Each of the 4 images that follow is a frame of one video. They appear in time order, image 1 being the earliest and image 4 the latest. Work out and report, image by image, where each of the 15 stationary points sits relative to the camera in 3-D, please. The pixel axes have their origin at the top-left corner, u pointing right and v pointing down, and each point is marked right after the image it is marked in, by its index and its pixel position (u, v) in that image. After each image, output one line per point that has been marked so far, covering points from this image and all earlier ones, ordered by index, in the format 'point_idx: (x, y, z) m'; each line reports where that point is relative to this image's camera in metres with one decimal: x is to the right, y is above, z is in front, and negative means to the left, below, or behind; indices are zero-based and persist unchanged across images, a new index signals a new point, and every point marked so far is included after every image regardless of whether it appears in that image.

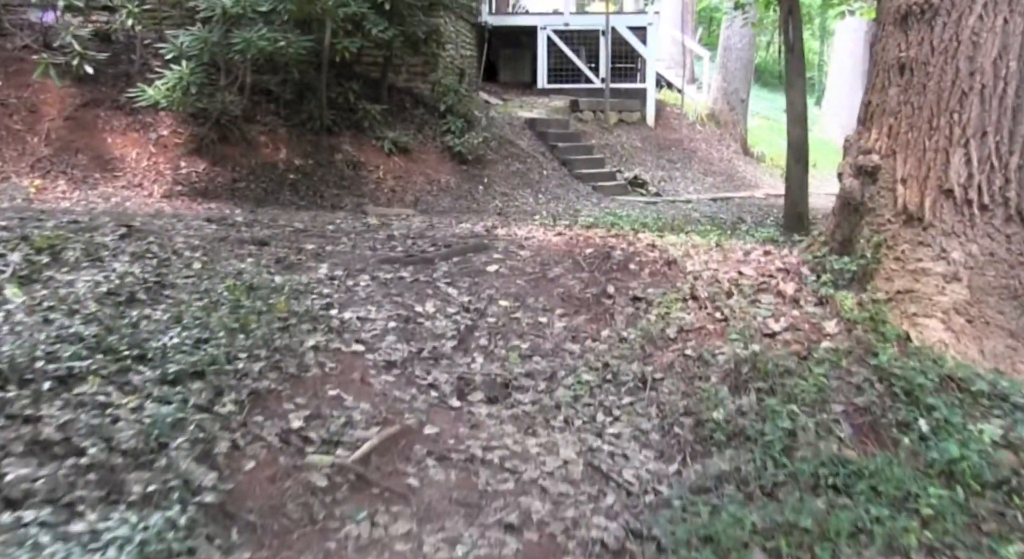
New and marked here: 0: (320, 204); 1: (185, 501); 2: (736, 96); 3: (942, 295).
0: (-2.1, +0.8, +8.0) m
1: (-0.9, -0.6, +1.9) m
2: (+4.6, +3.7, +14.7) m
3: (+1.7, -0.1, +2.8) m
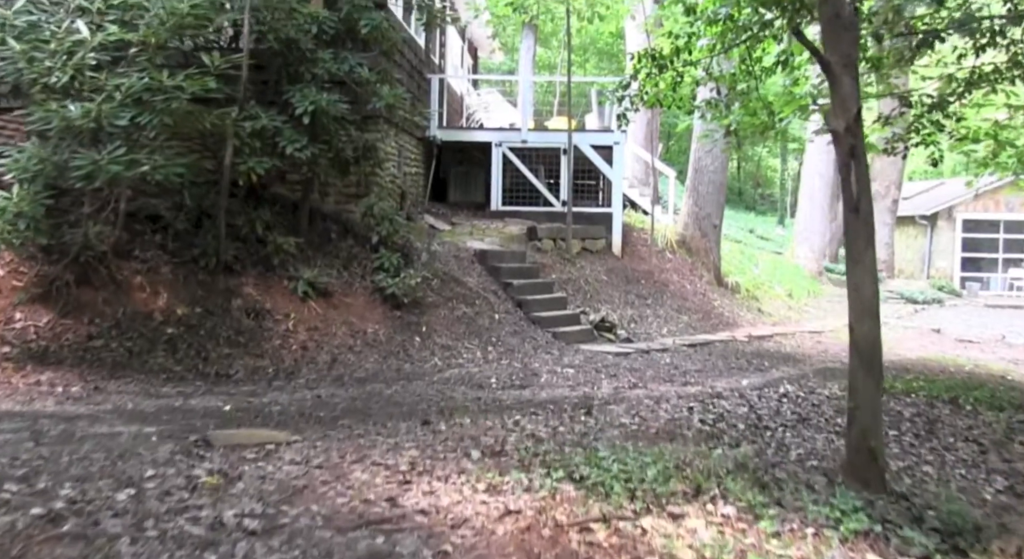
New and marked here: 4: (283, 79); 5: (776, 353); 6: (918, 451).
0: (-2.6, -0.8, +6.1) m
1: (-1.0, -1.3, 0.0) m
2: (+3.6, +1.1, +13.6) m
3: (+1.5, -1.0, +1.1) m
4: (-2.3, +2.0, +7.2) m
5: (+3.7, -1.0, +10.1) m
6: (+2.5, -1.0, +4.4) m
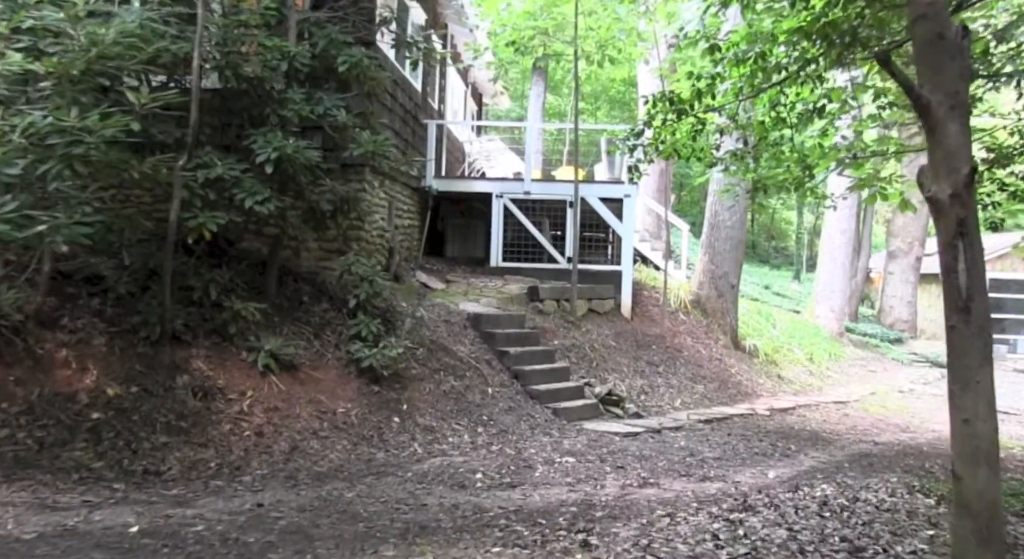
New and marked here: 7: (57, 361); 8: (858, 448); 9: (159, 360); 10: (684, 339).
0: (-2.7, -1.3, +5.2) m
1: (-1.2, -1.5, -1.0) m
2: (+3.7, 0.0, +12.6) m
3: (+1.3, -1.2, +0.1) m
4: (-2.3, +1.4, +6.4) m
5: (+3.6, -1.9, +9.1) m
6: (+2.4, -1.5, +3.4) m
7: (-3.6, -0.6, +5.8) m
8: (+3.9, -1.9, +8.3) m
9: (-2.9, -0.7, +6.0) m
10: (+2.7, -0.9, +11.2) m
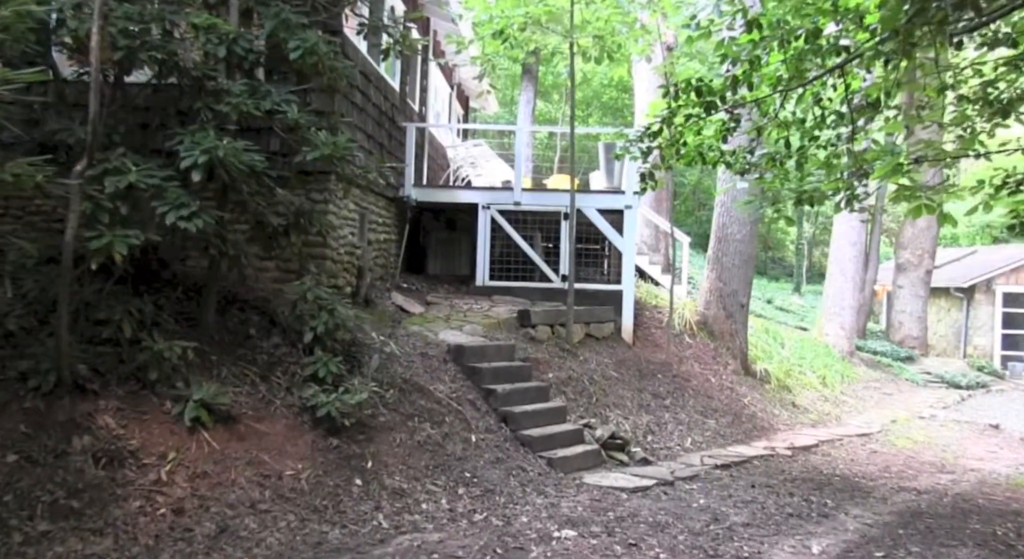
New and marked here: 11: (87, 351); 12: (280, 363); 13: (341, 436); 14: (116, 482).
0: (-2.8, -1.5, +4.0) m
1: (-1.2, -1.6, -2.2) m
2: (+3.5, -0.3, +11.5) m
3: (+1.3, -1.4, -1.1) m
4: (-2.4, +1.1, +5.2) m
5: (+3.5, -2.2, +7.9) m
6: (+2.3, -1.7, +2.2) m
7: (-3.6, -0.8, +4.5) m
8: (+3.8, -2.2, +7.2) m
9: (-3.0, -0.9, +4.8) m
10: (+2.5, -1.2, +10.1) m
11: (-2.9, -0.5, +5.1) m
12: (-1.9, -0.7, +6.0) m
13: (-1.3, -1.2, +5.7) m
14: (-2.5, -1.3, +4.7) m
